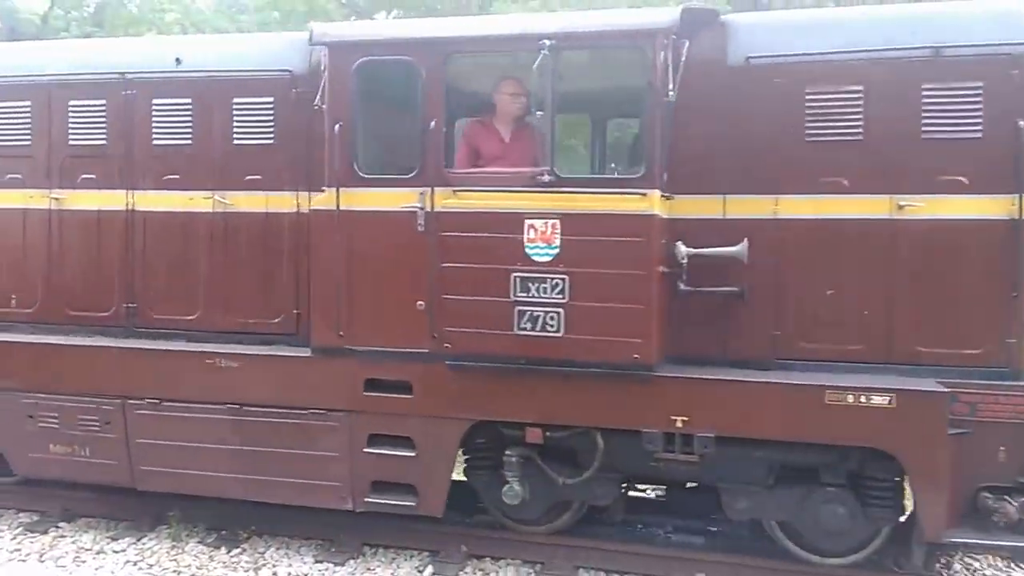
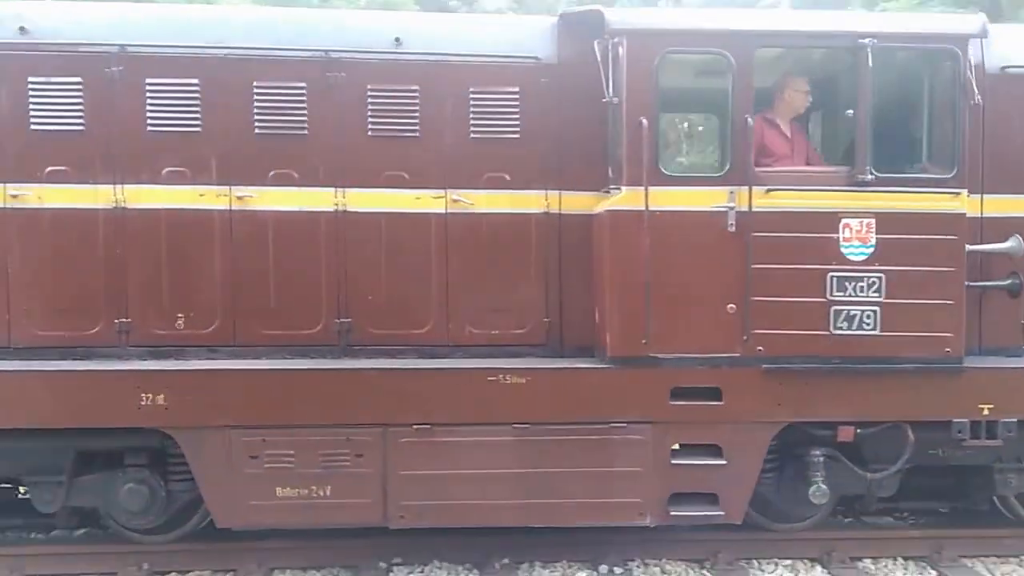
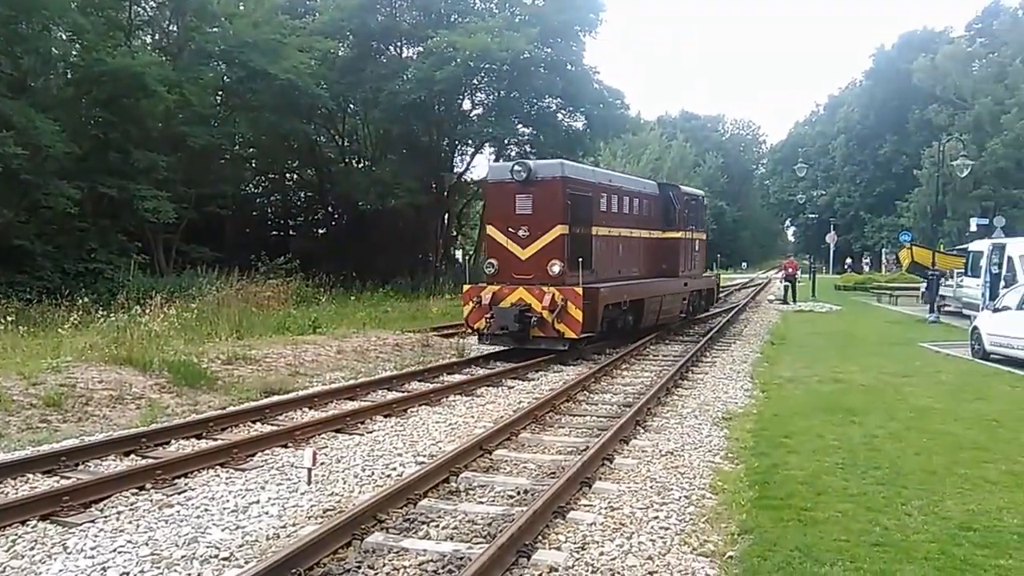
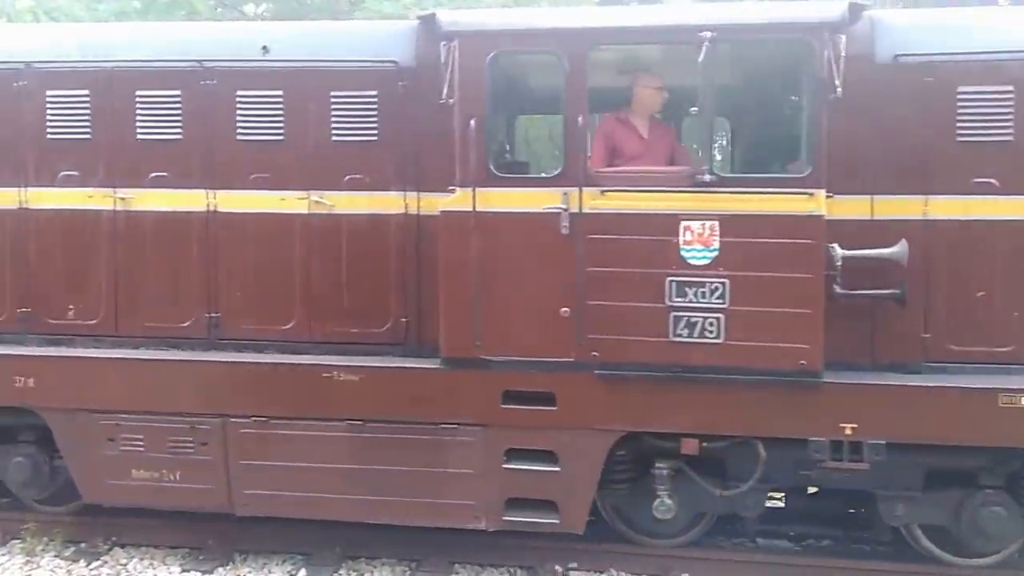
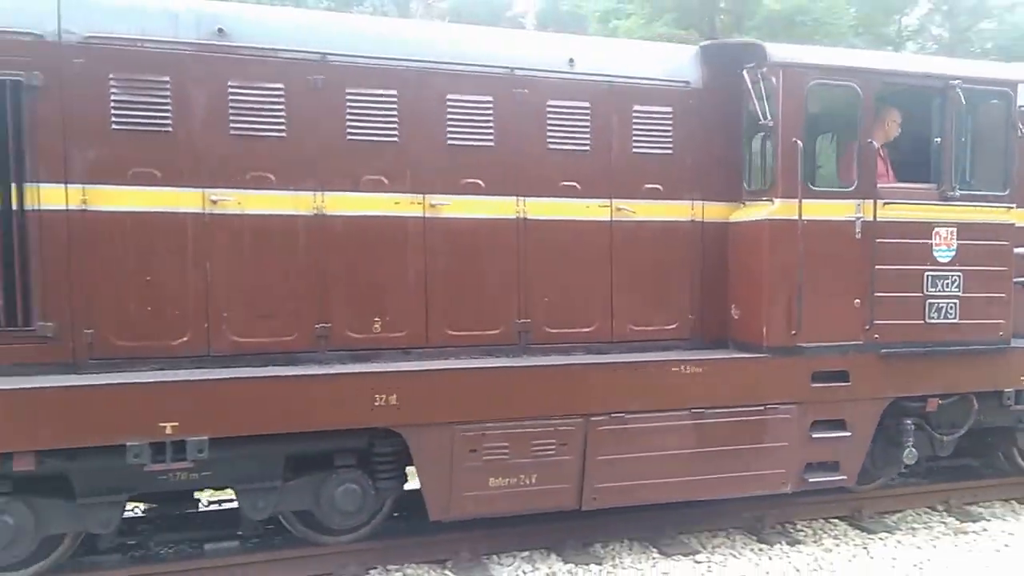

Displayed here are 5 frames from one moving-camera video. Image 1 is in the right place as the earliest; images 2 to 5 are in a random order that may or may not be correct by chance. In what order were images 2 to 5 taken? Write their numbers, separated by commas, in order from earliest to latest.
4, 2, 5, 3
